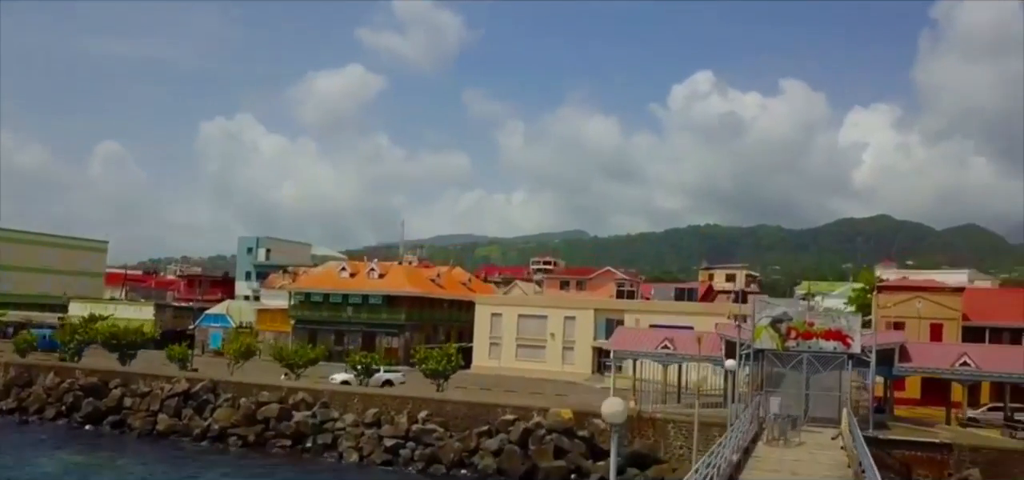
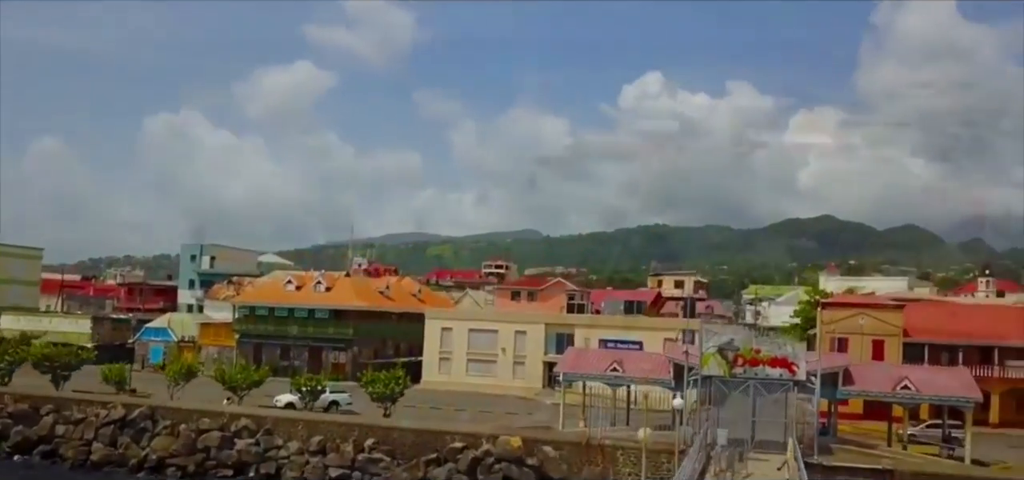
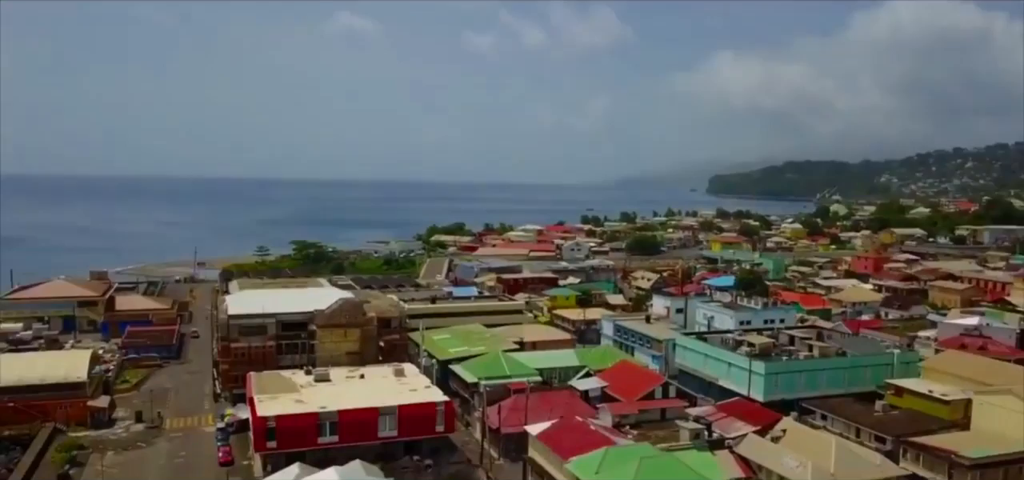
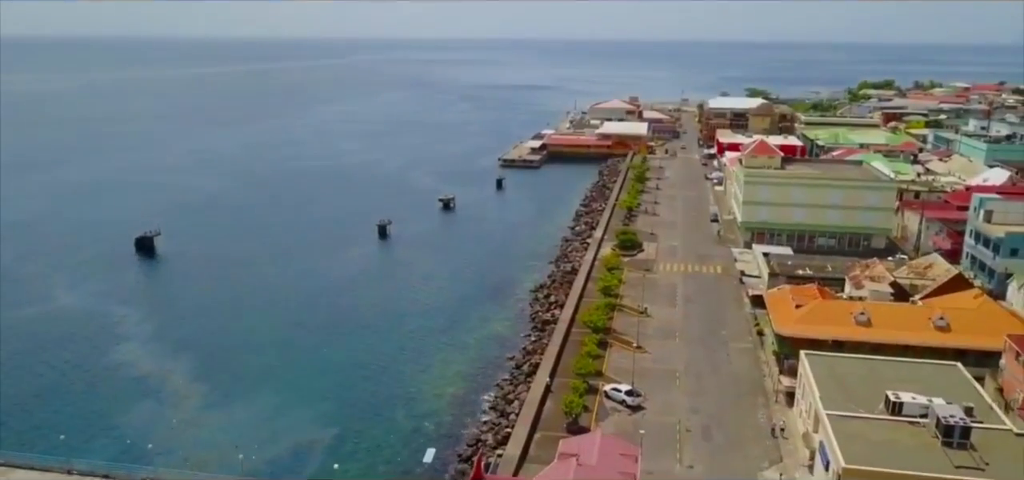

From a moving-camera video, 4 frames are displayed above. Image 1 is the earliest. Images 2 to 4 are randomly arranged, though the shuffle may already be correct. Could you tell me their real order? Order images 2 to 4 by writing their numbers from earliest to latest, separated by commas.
2, 4, 3
